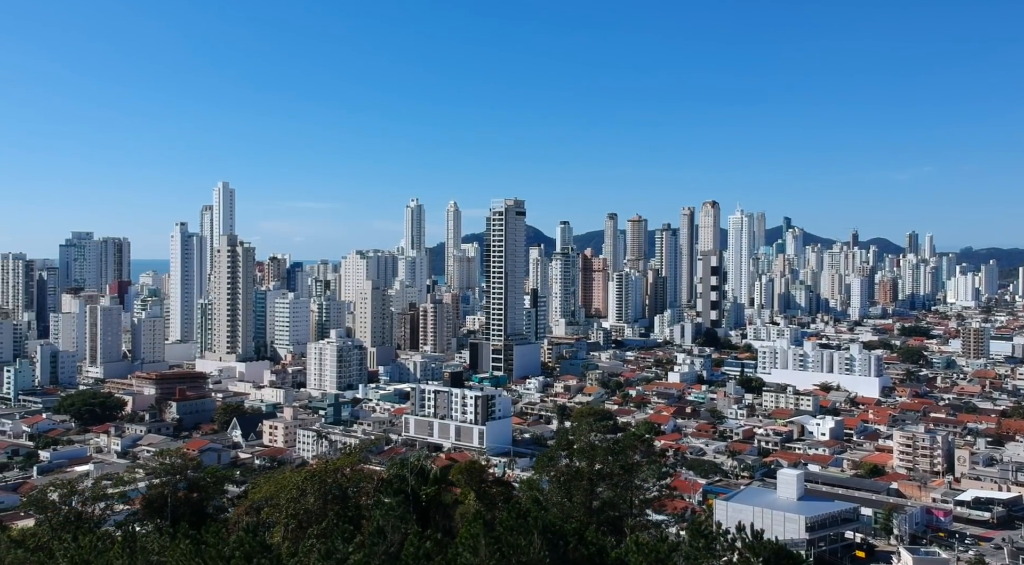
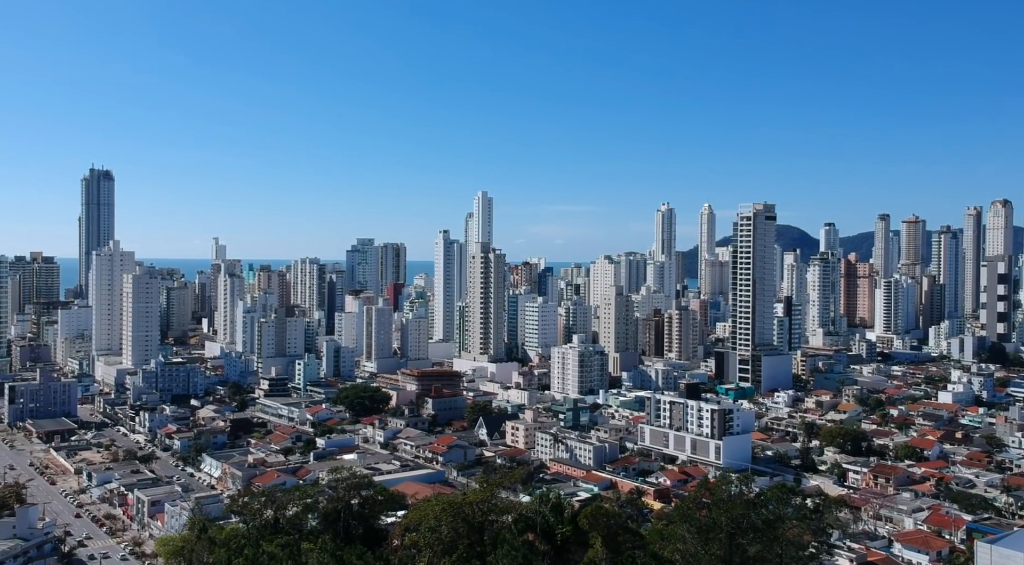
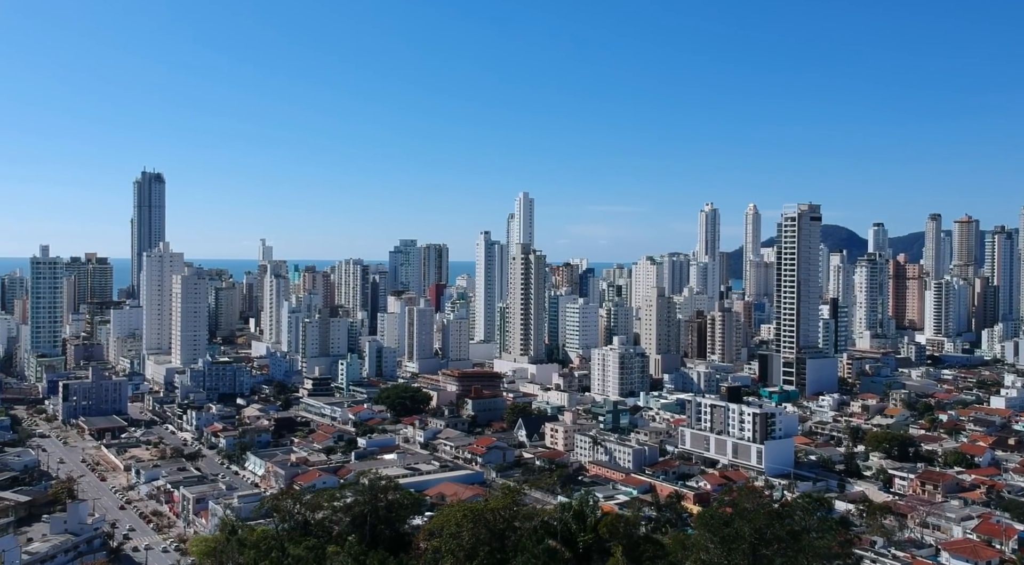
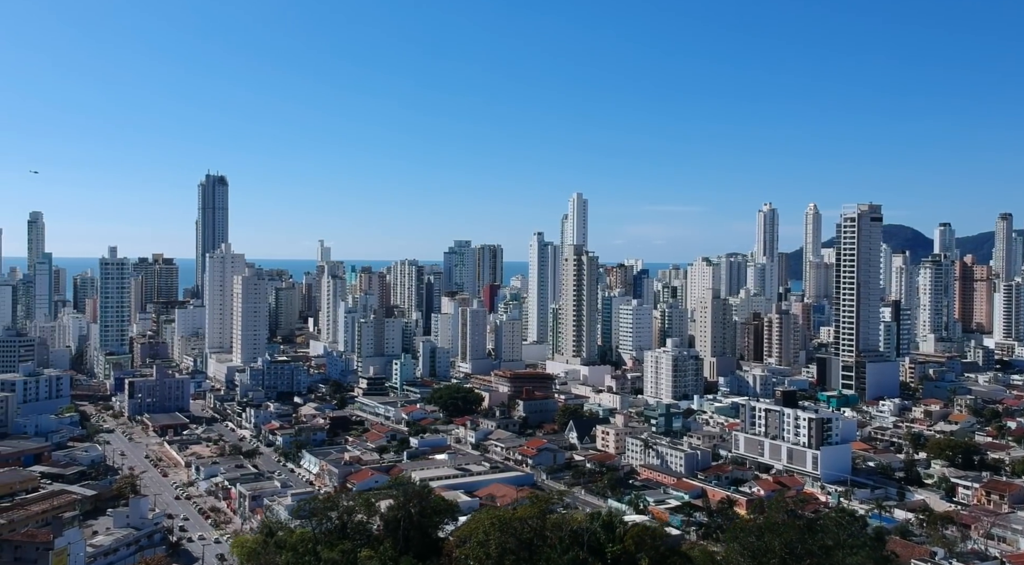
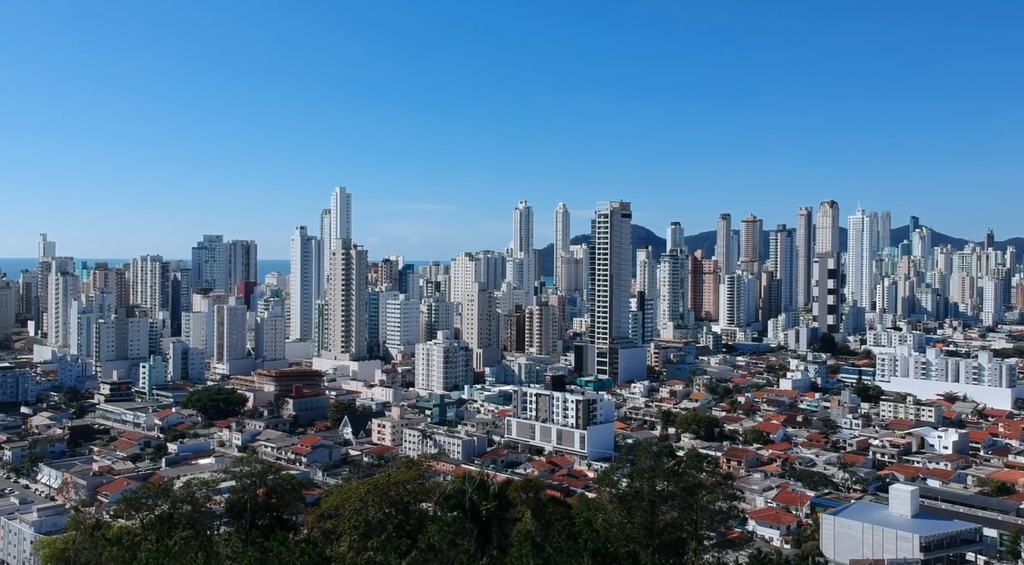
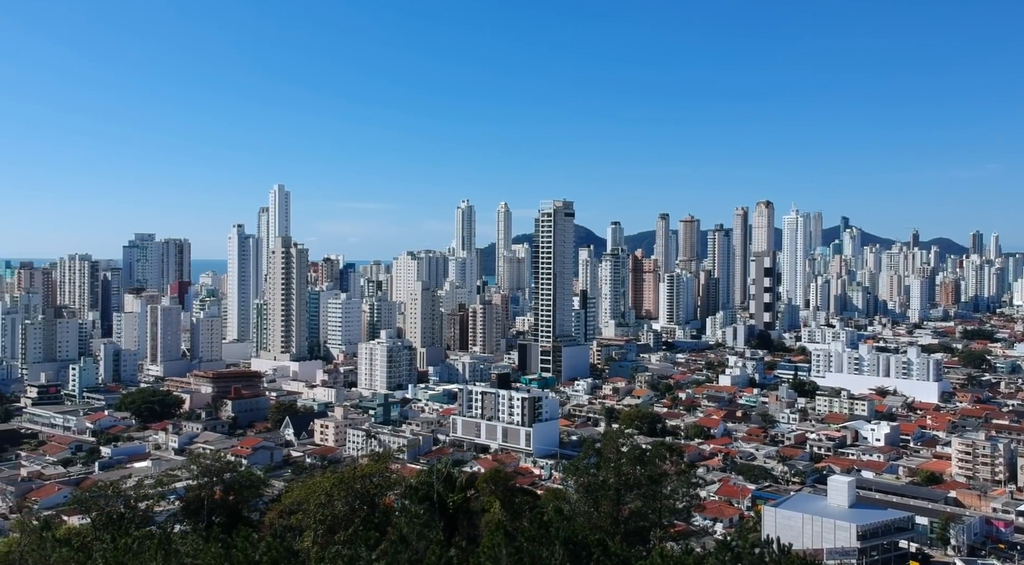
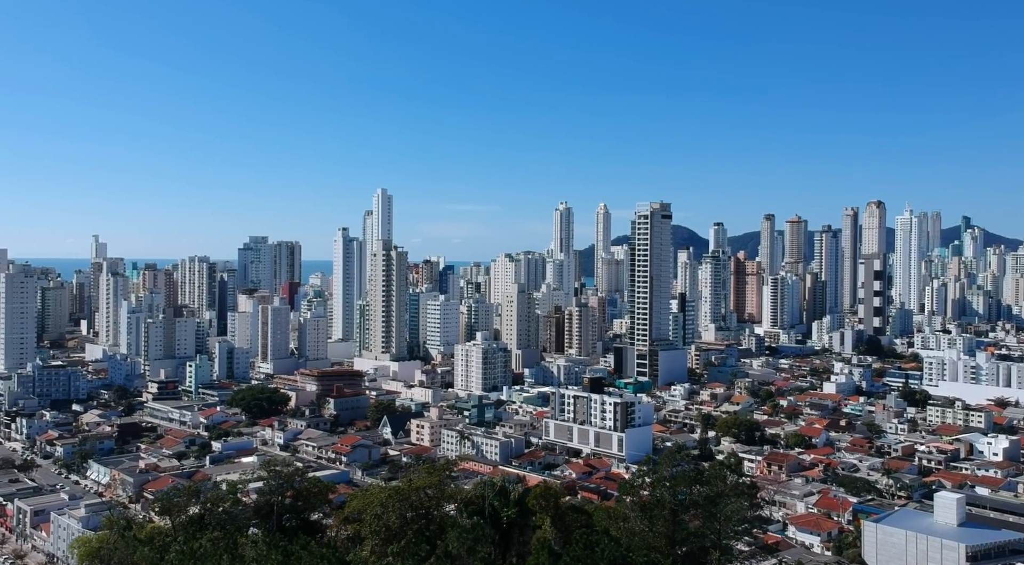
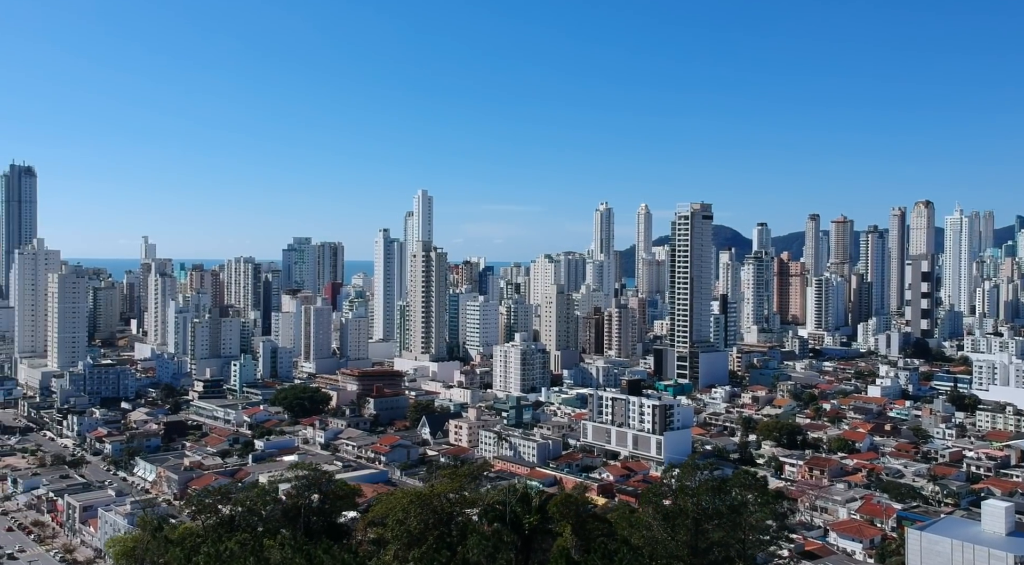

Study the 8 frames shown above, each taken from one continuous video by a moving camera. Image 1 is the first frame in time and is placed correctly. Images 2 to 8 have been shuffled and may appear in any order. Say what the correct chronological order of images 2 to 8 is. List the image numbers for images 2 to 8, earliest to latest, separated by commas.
6, 5, 7, 8, 2, 3, 4
